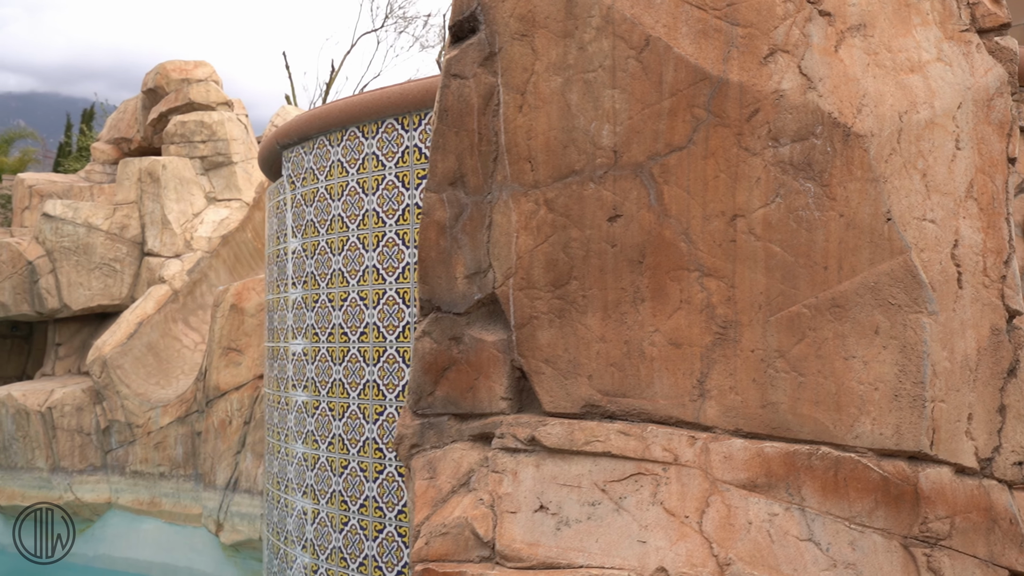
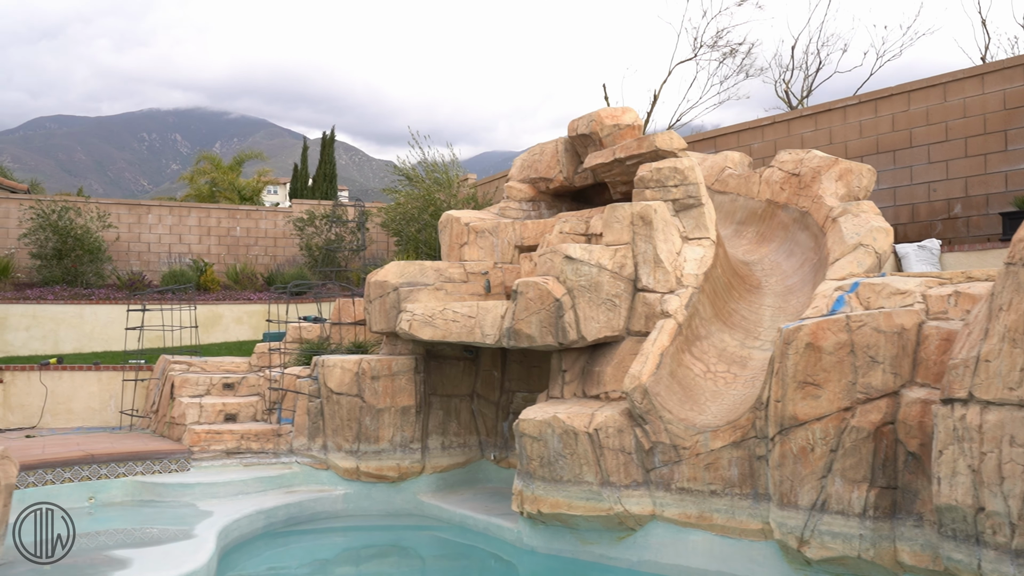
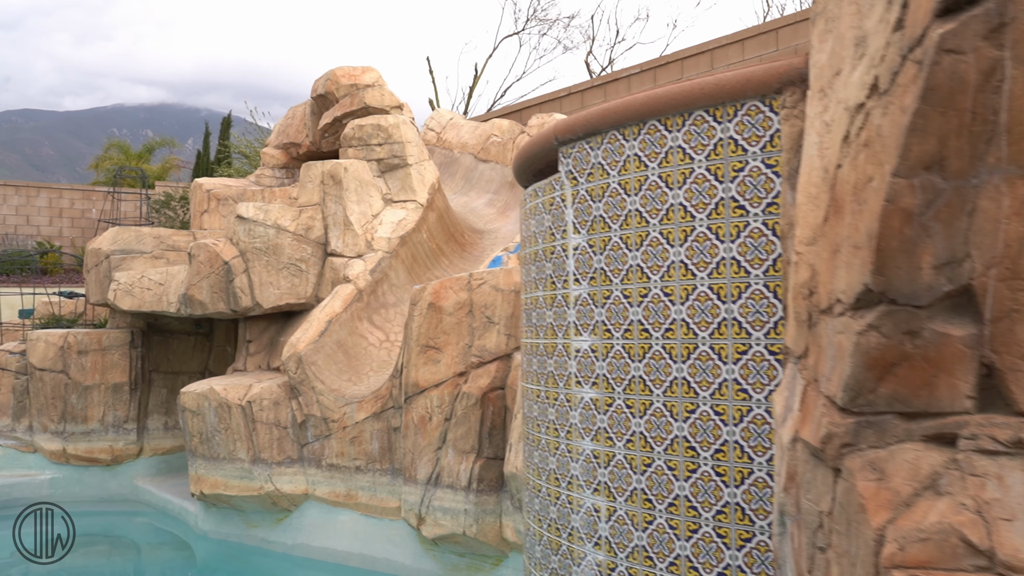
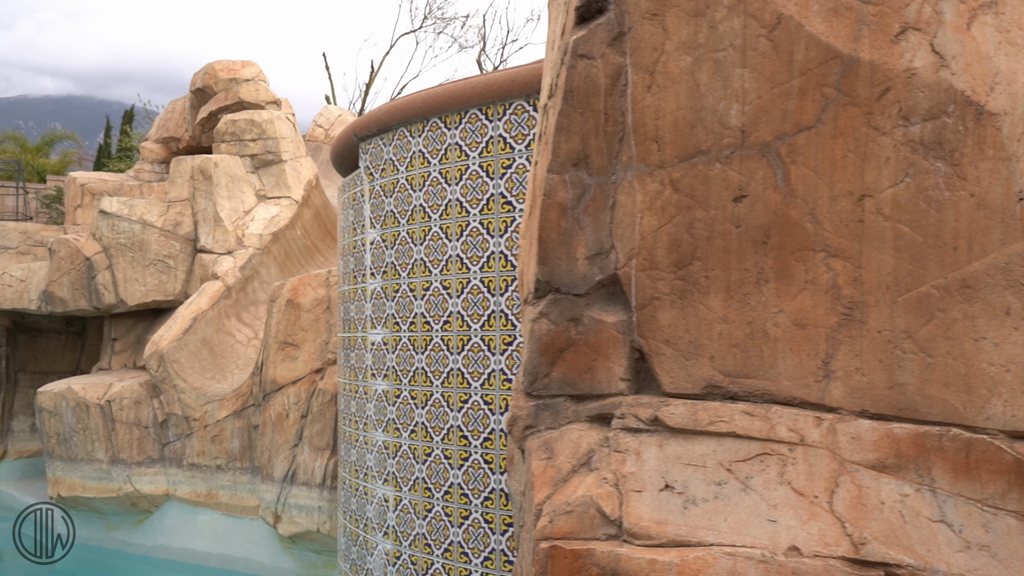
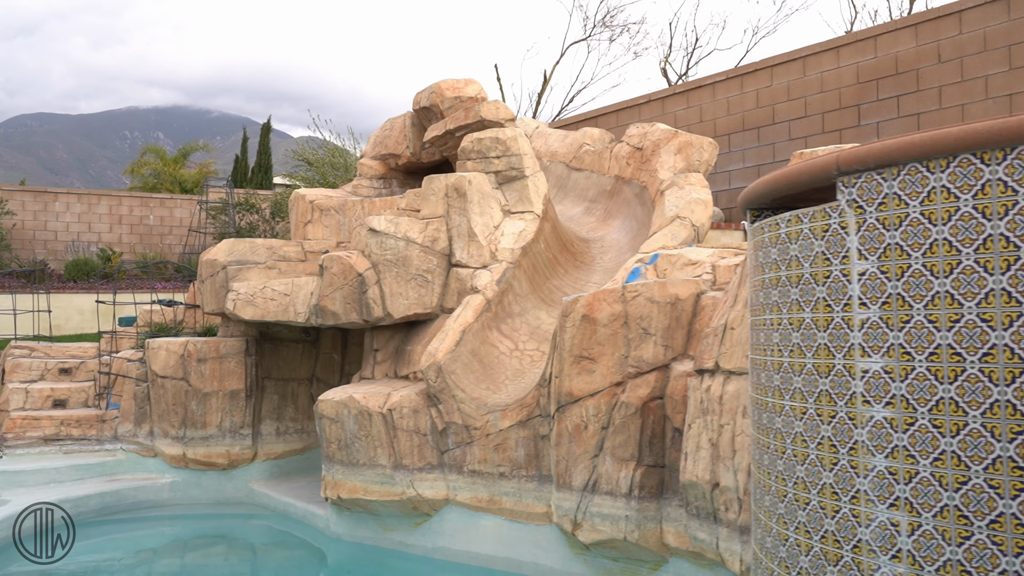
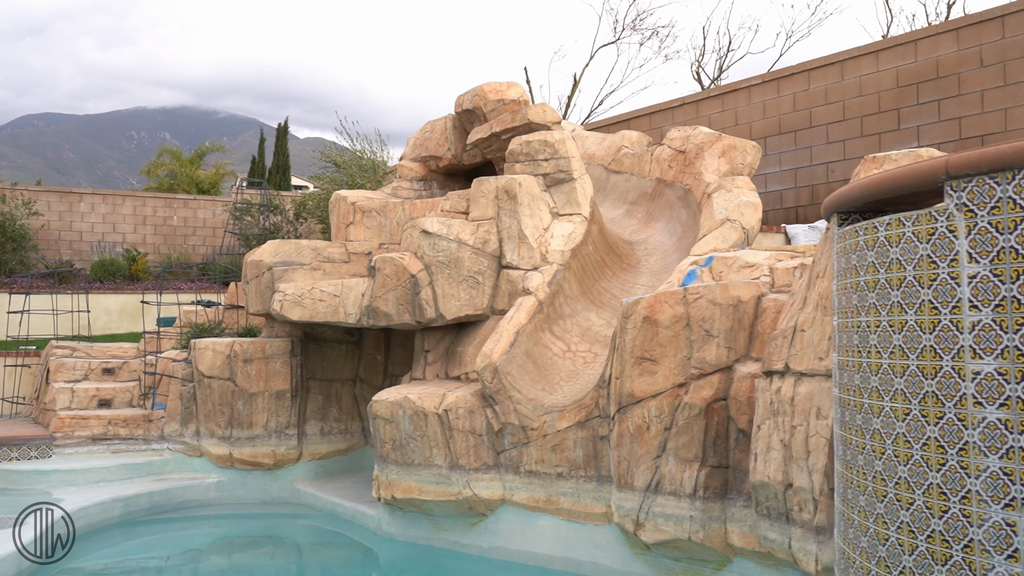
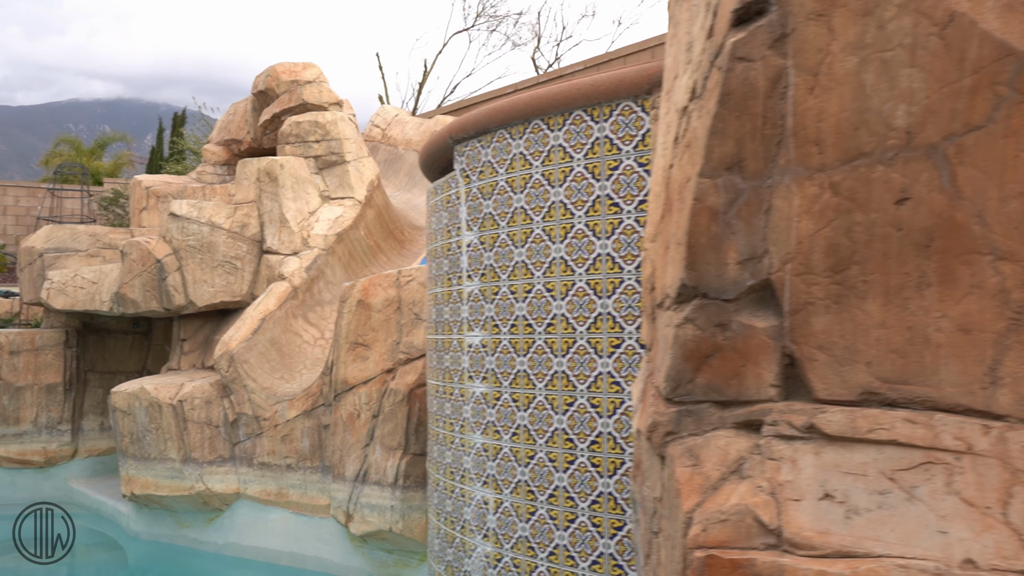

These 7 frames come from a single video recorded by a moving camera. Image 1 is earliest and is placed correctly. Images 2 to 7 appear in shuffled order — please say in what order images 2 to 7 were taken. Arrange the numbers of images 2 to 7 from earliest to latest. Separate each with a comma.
4, 7, 3, 5, 6, 2
